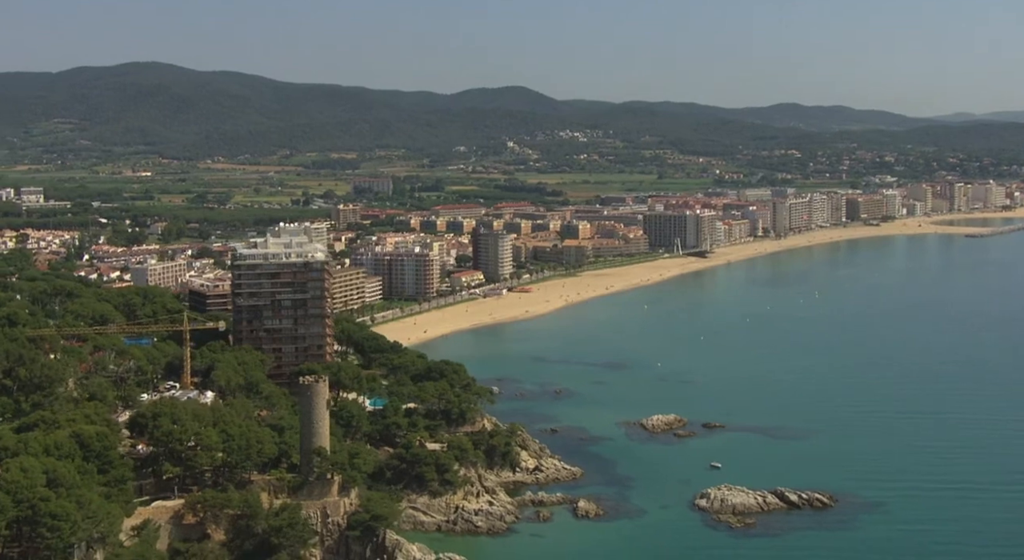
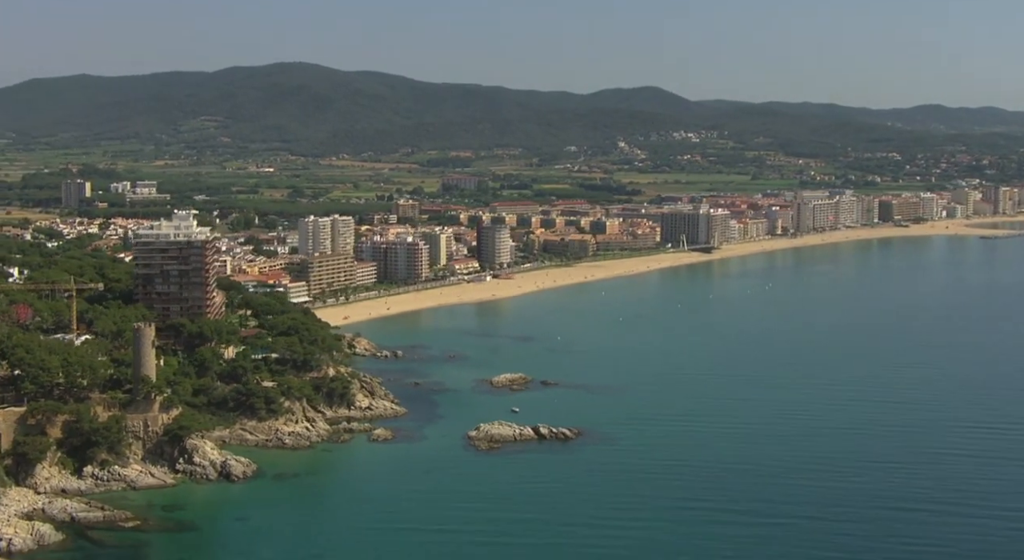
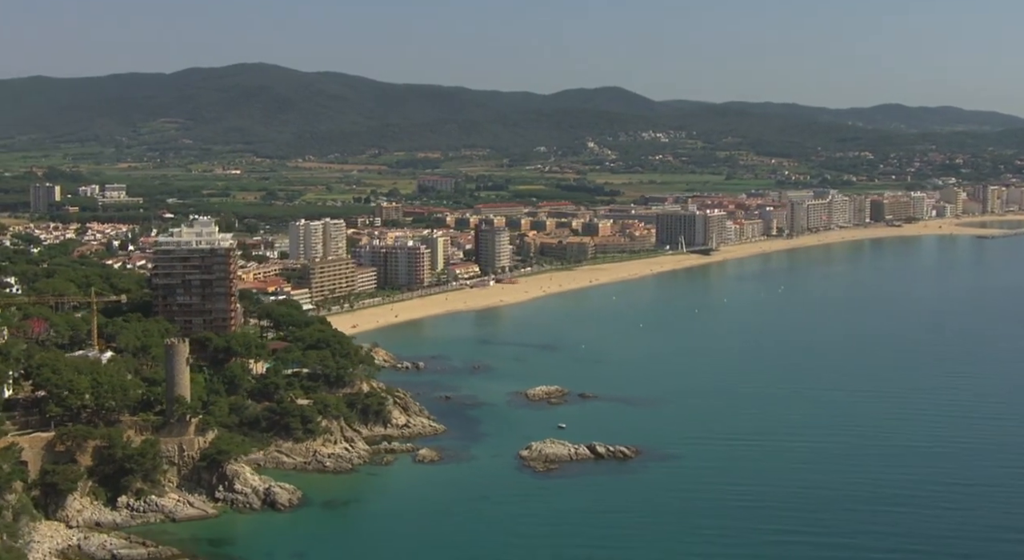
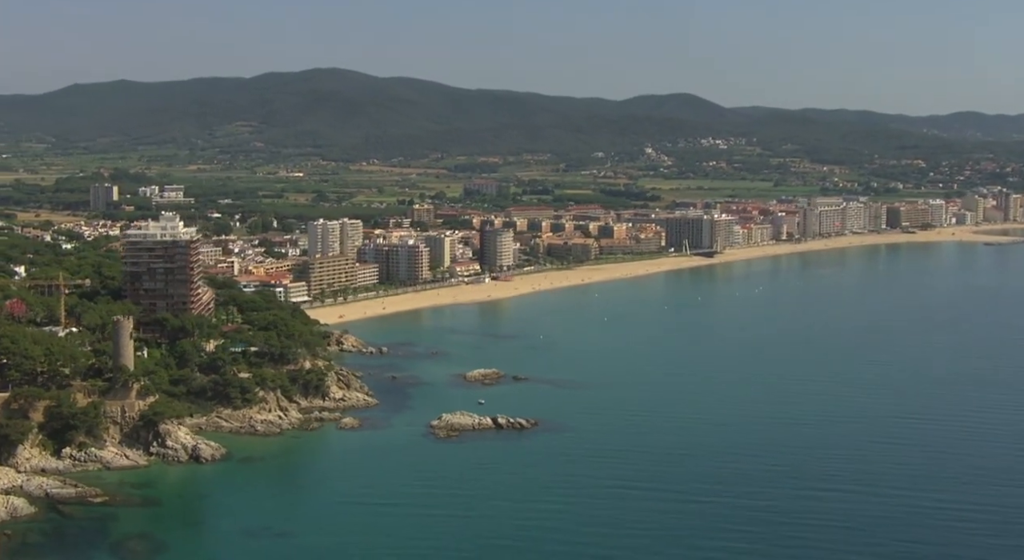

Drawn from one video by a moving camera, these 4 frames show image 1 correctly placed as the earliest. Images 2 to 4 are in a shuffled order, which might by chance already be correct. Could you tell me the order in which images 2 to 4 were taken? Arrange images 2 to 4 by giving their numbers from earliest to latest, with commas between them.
3, 2, 4
